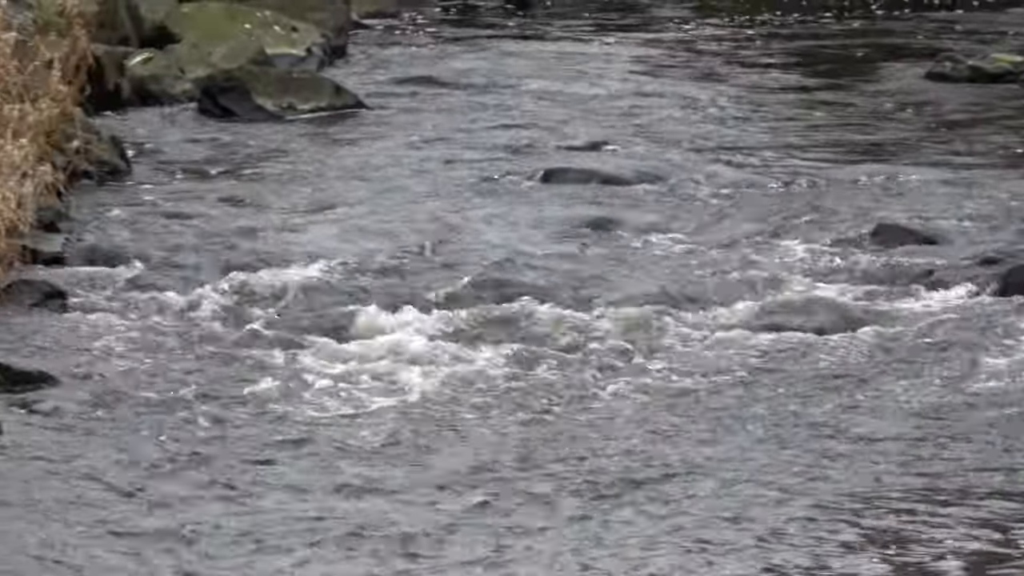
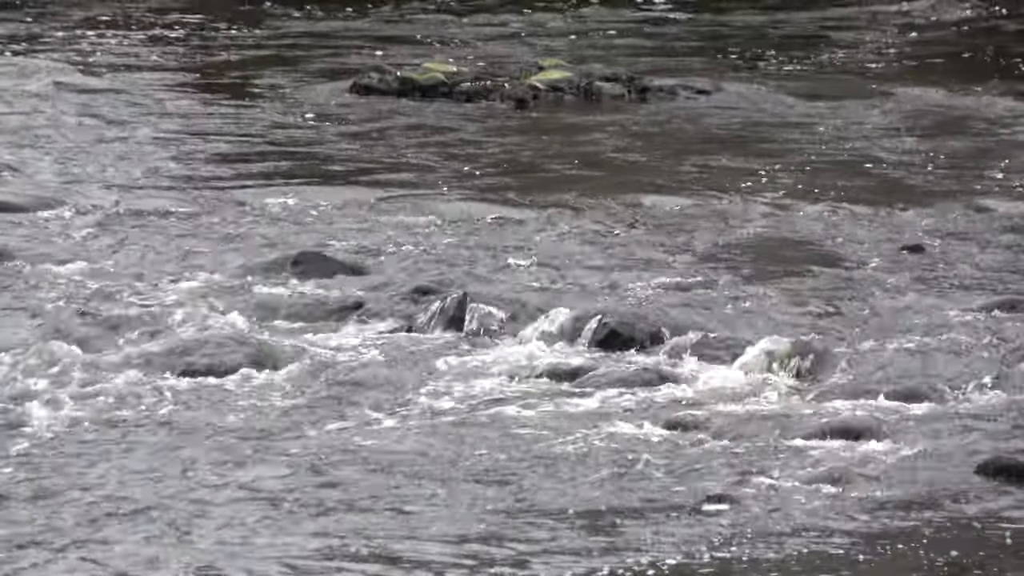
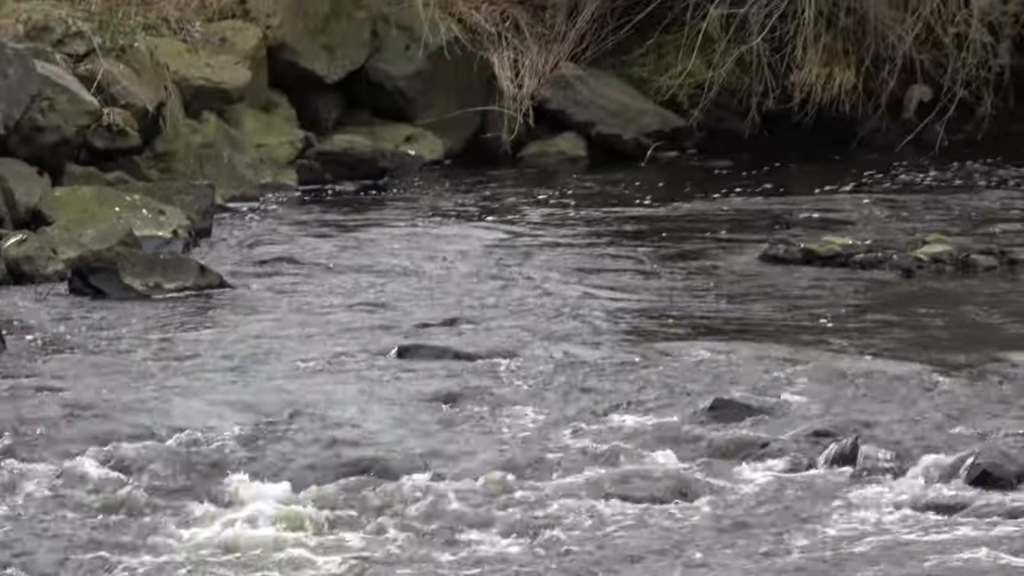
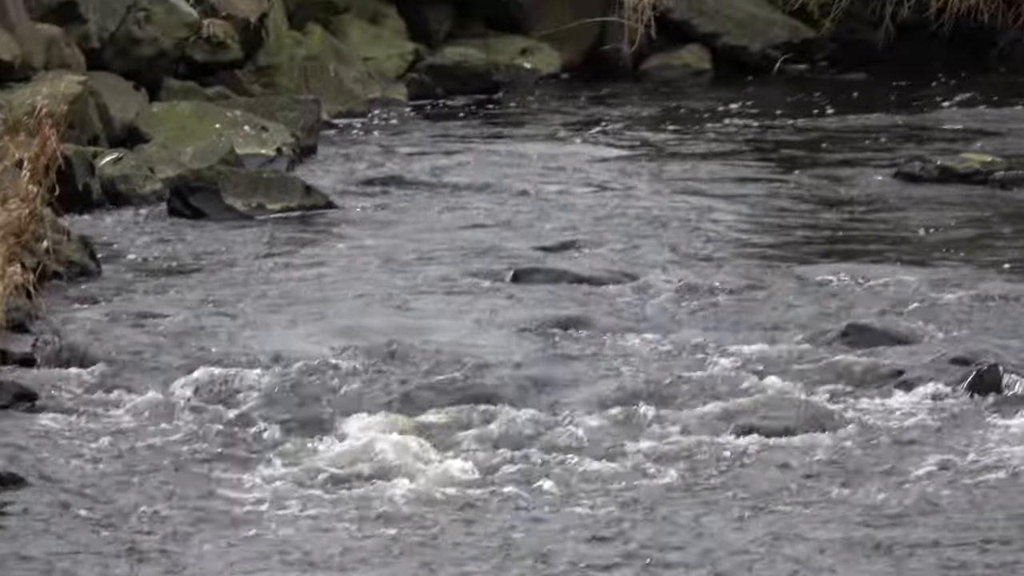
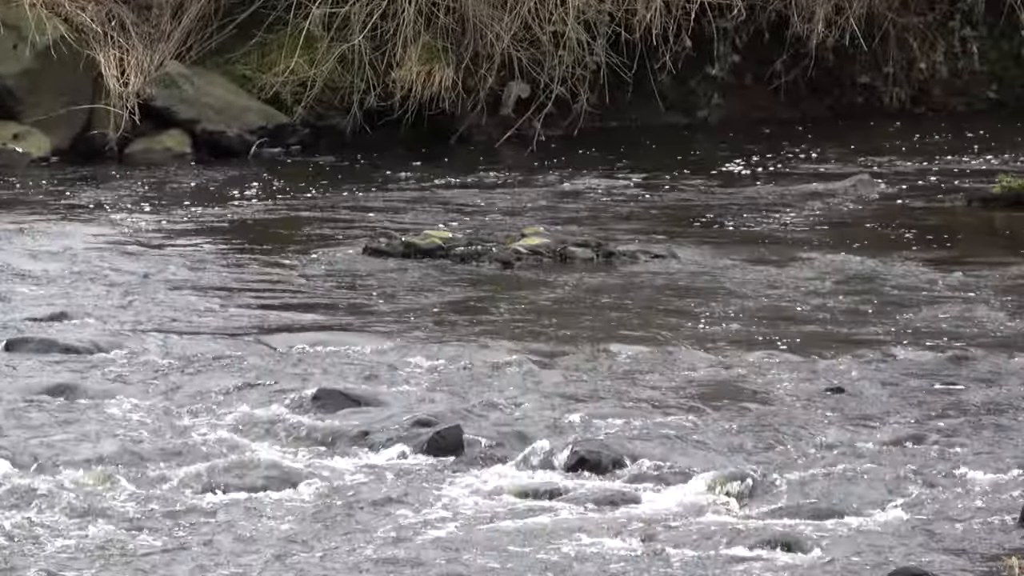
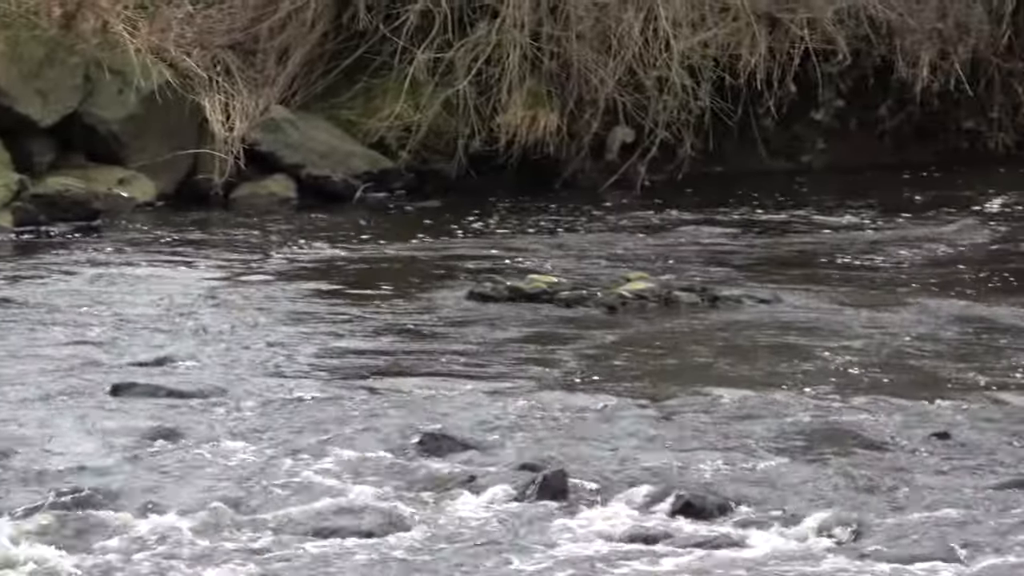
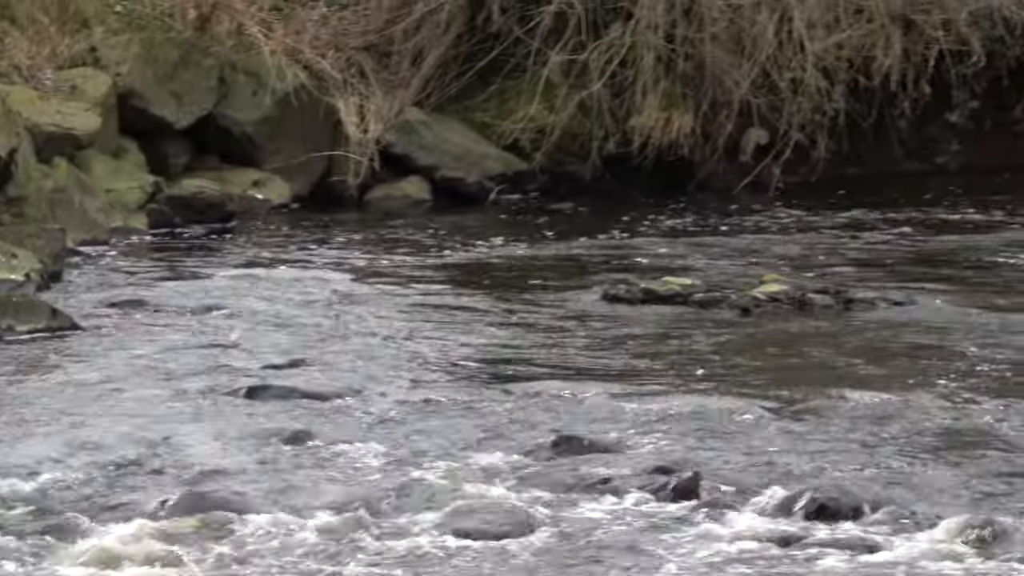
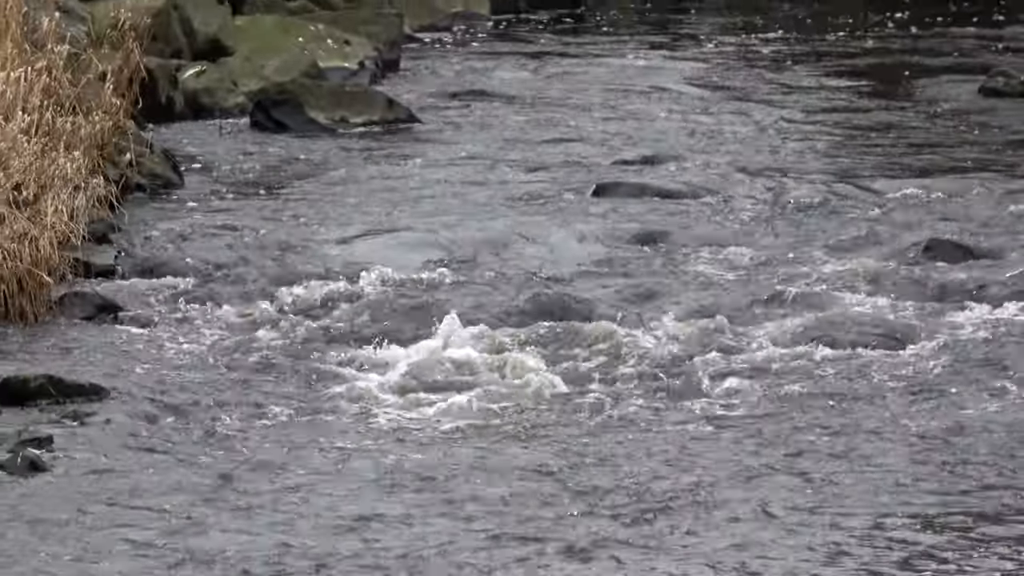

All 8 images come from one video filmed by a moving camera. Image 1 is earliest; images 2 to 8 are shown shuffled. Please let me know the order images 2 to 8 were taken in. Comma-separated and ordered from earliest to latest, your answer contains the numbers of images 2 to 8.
8, 4, 3, 7, 6, 5, 2
